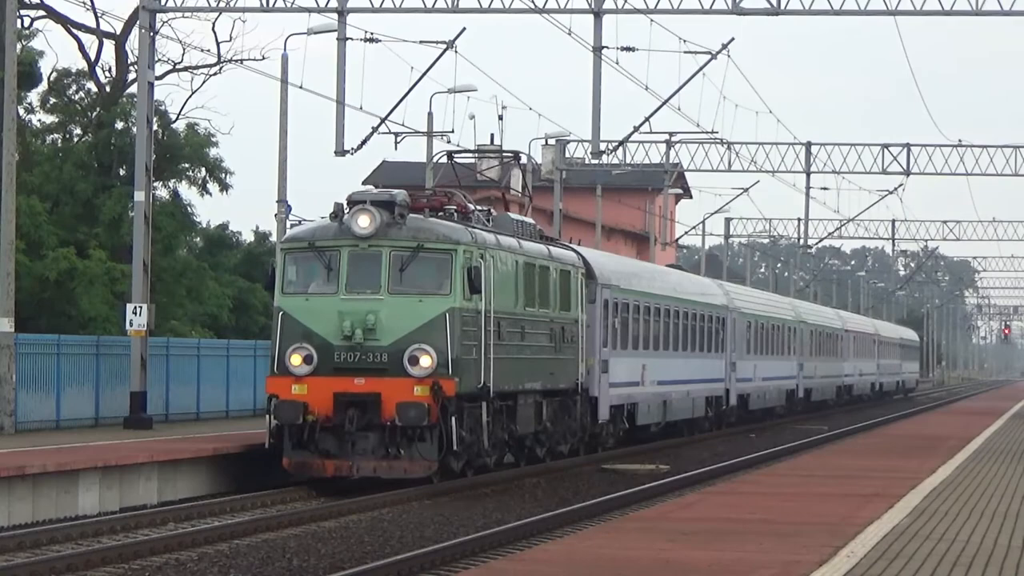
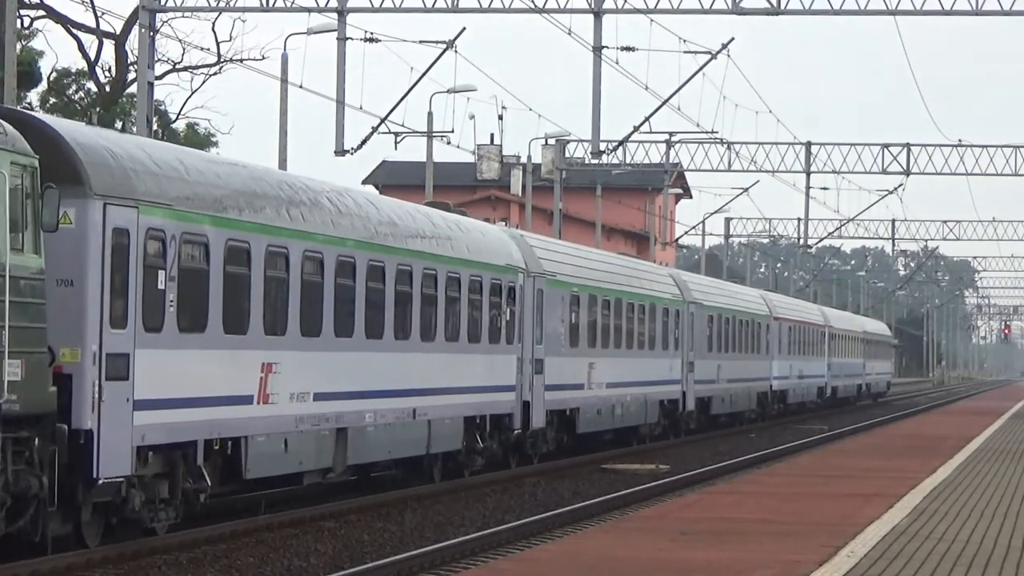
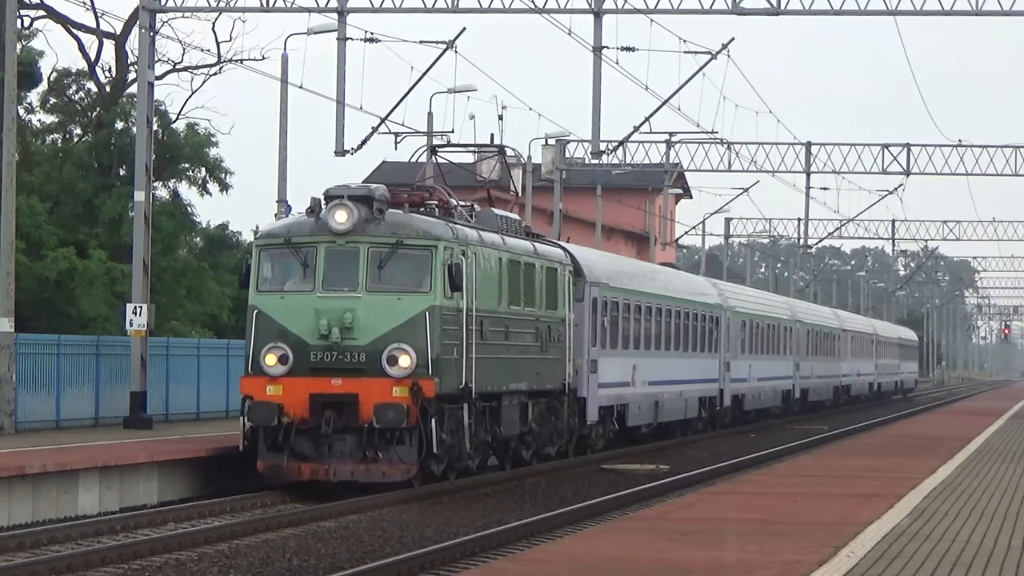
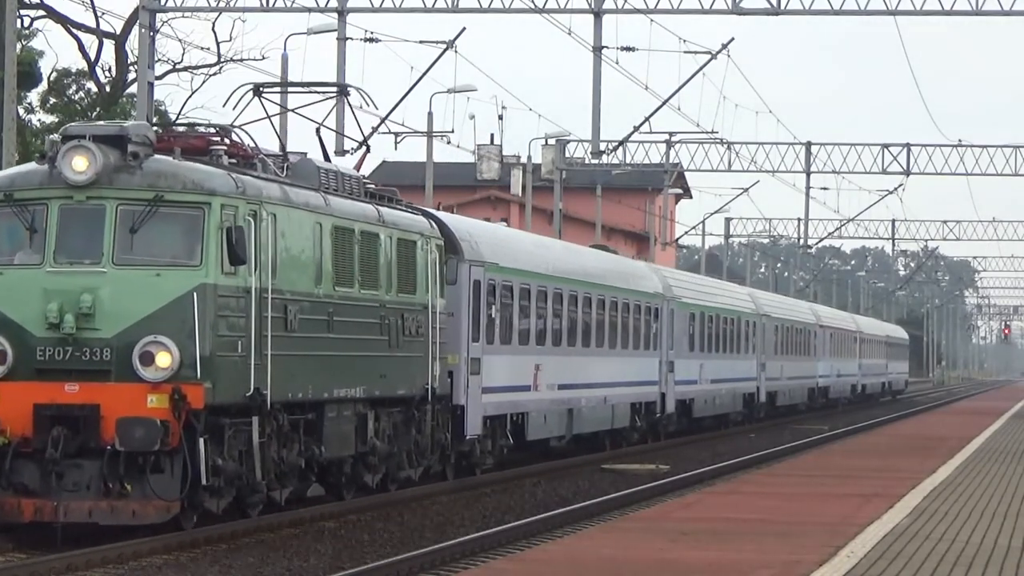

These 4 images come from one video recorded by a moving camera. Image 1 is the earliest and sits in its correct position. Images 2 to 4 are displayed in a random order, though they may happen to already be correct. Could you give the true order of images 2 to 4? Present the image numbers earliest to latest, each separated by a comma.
3, 4, 2
